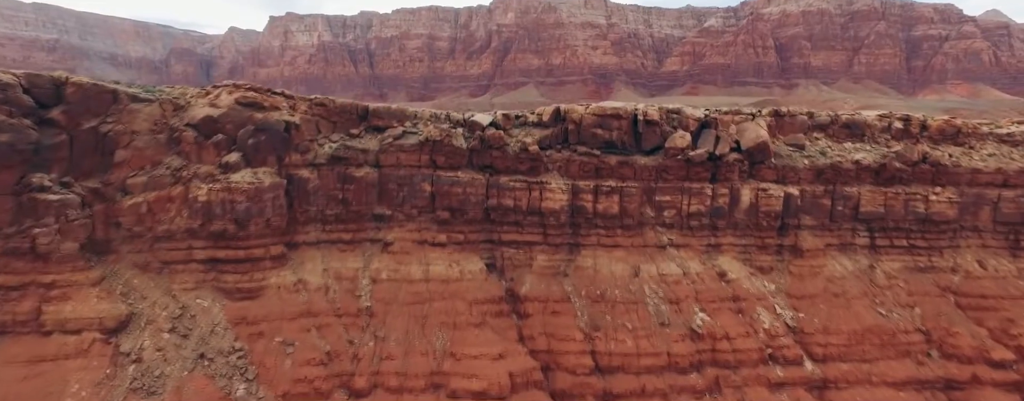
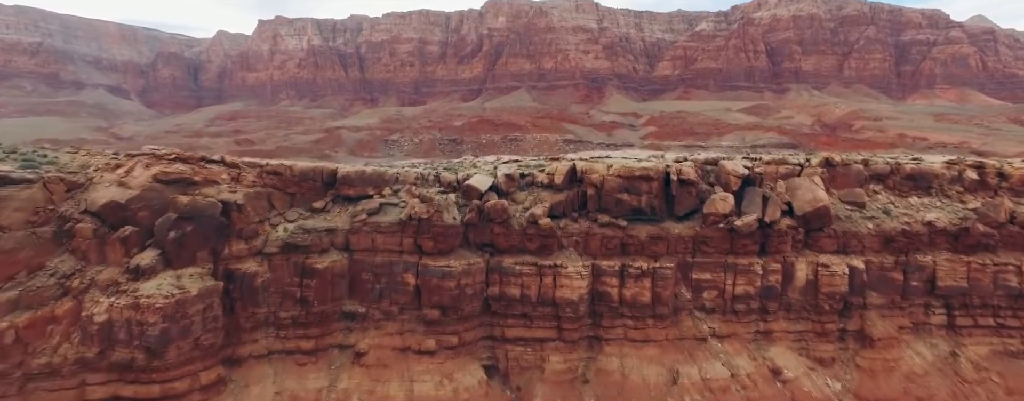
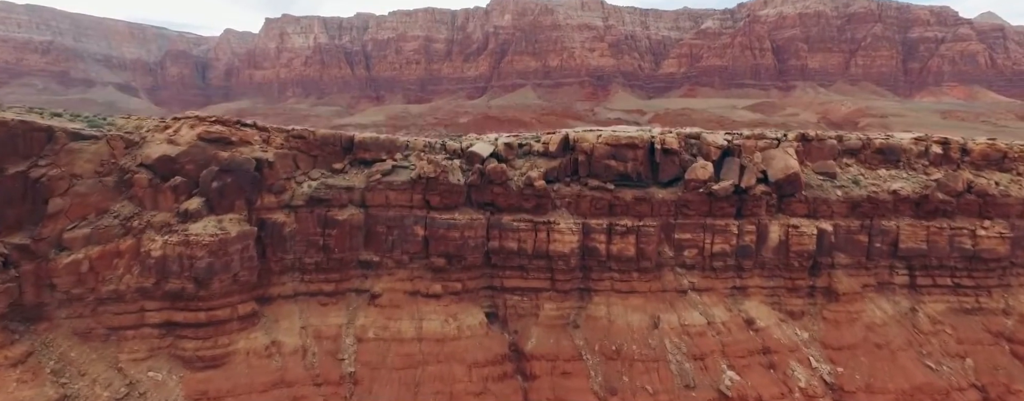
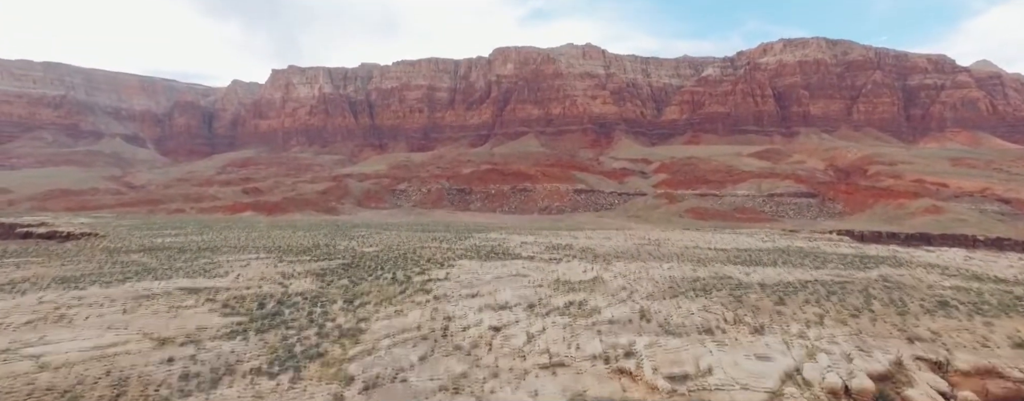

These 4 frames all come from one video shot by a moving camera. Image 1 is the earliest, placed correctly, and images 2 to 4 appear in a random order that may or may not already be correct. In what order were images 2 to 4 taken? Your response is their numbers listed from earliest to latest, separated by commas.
3, 2, 4
